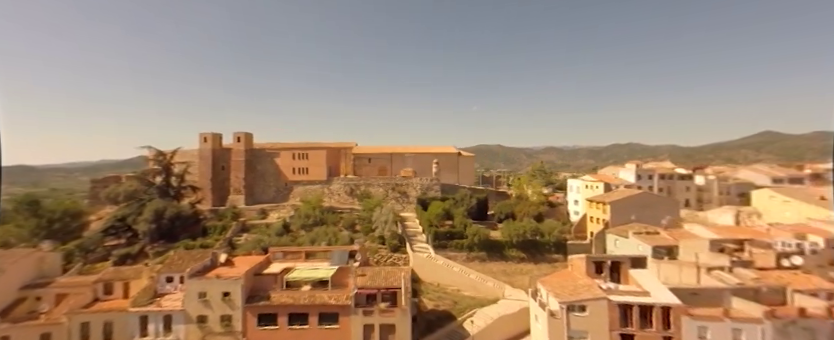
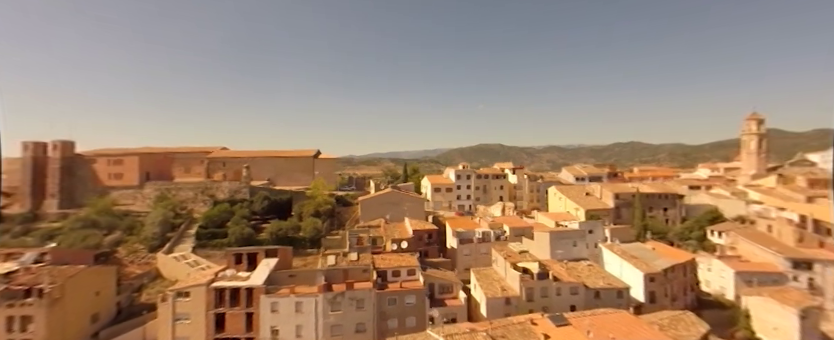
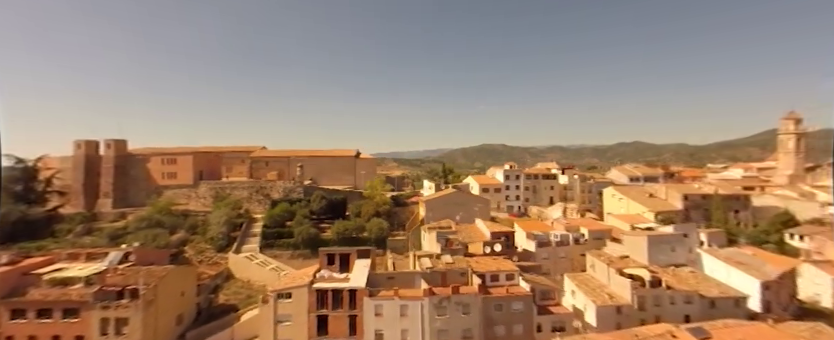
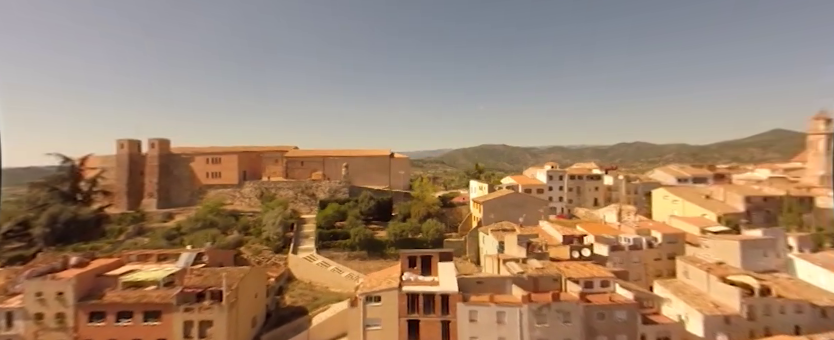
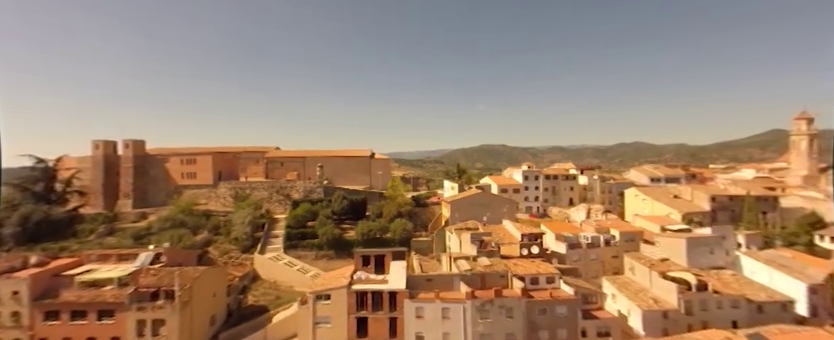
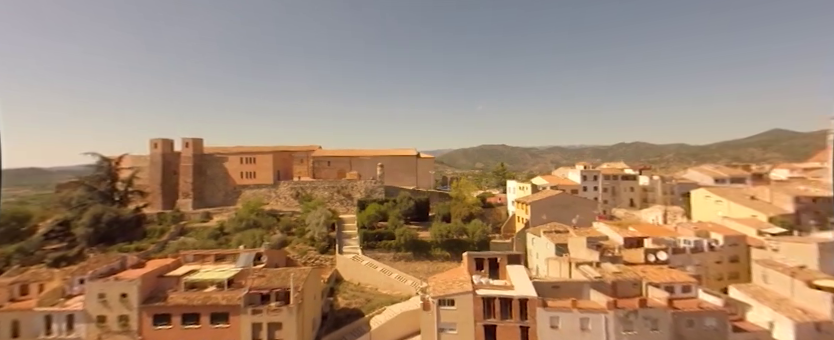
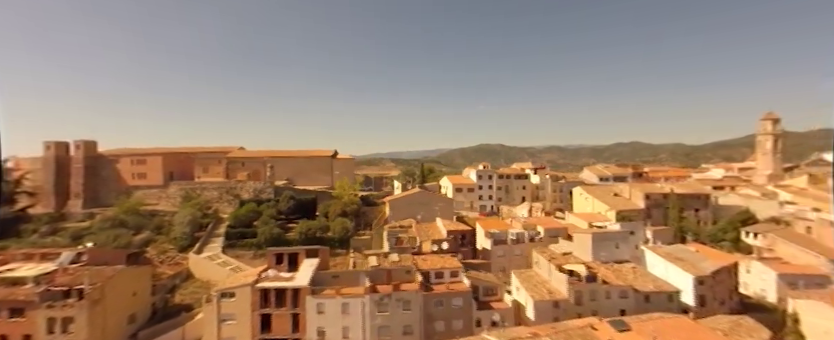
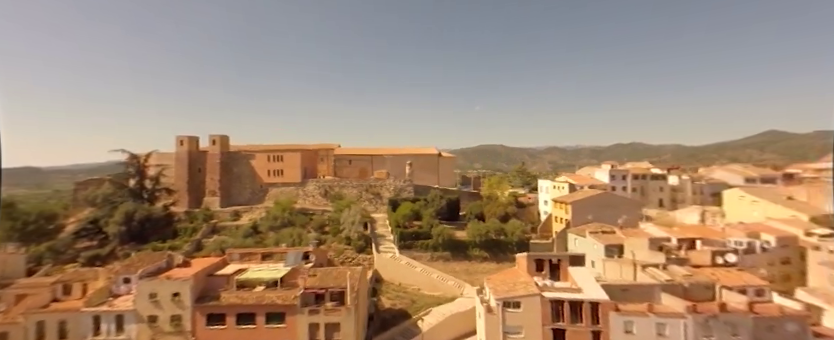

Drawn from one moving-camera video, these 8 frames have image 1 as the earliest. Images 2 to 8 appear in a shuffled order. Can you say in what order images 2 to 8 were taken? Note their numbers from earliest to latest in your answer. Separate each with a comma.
8, 6, 4, 5, 3, 7, 2
